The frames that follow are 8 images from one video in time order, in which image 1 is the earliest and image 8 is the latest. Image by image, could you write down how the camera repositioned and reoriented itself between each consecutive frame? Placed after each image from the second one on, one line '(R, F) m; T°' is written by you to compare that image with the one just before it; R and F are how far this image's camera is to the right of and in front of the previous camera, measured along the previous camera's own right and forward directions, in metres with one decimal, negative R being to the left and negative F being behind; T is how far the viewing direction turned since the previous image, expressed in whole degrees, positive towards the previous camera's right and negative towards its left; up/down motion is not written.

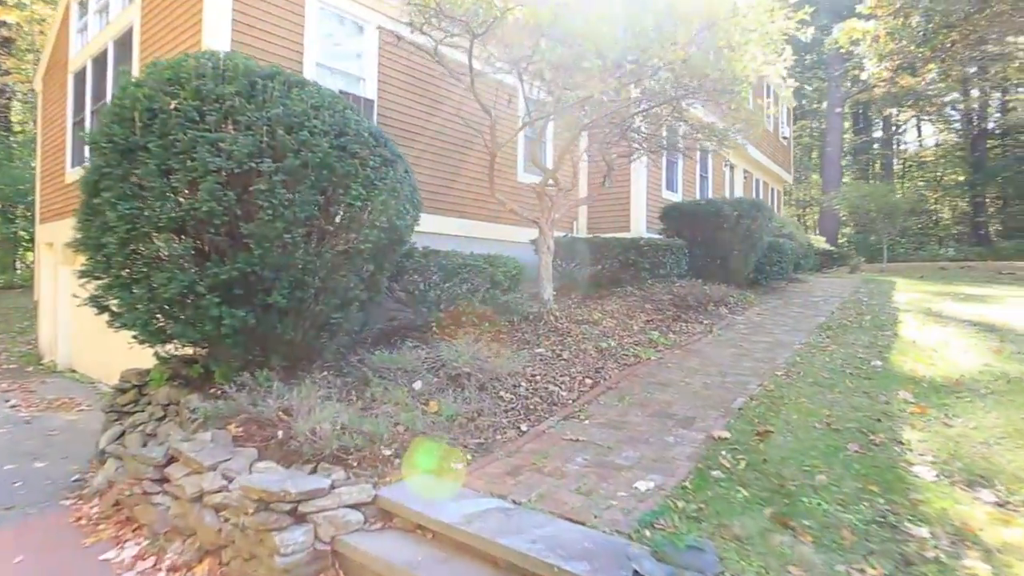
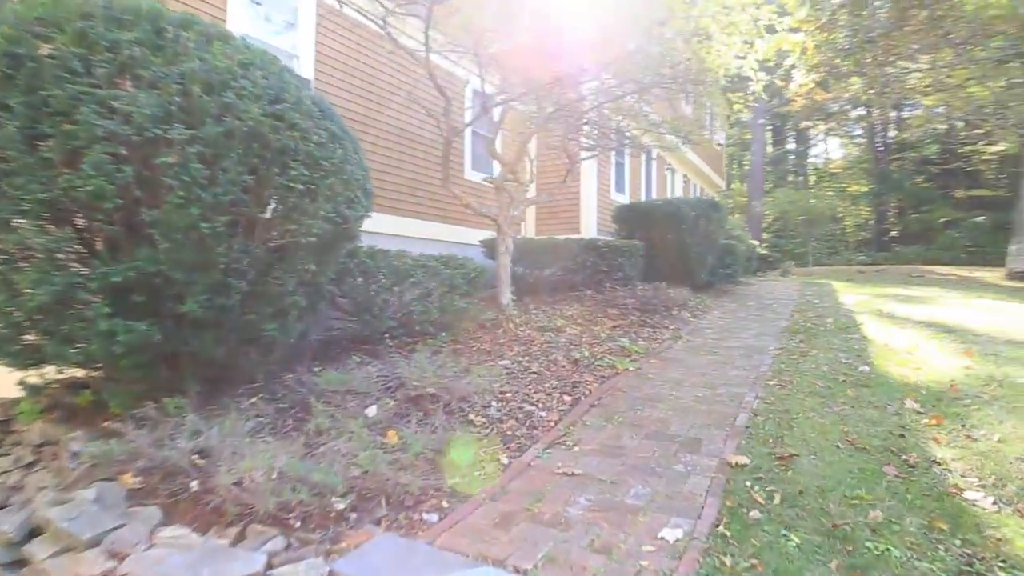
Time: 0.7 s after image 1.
(-0.3, +0.7) m; +7°
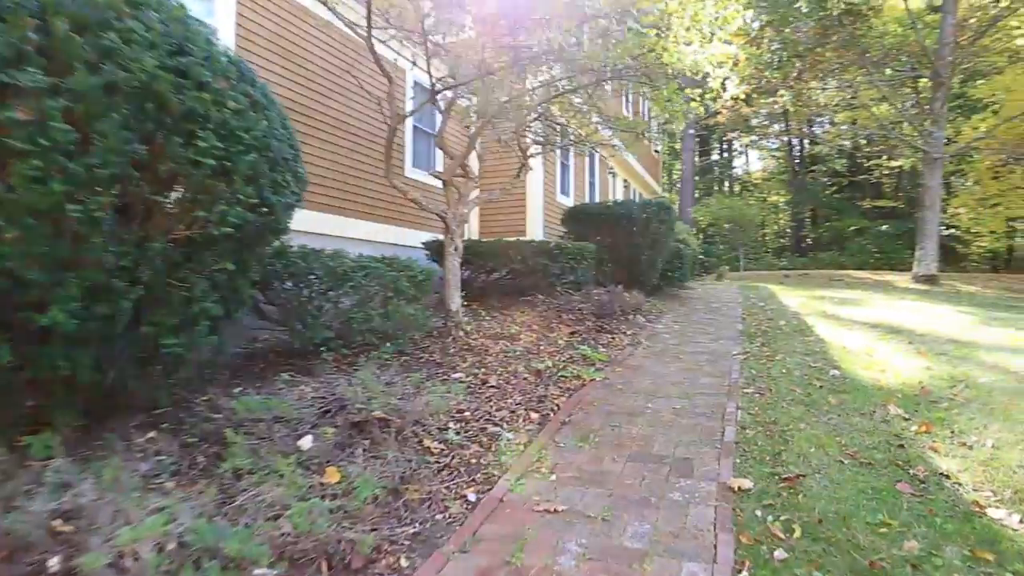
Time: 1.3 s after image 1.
(-0.2, +0.6) m; +7°
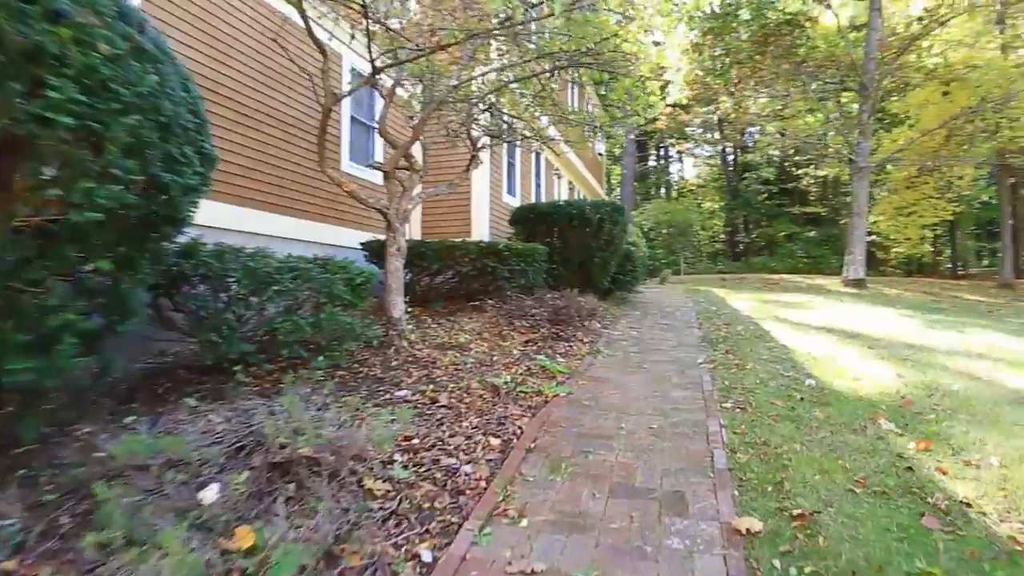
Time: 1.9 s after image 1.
(-0.1, +0.6) m; +6°
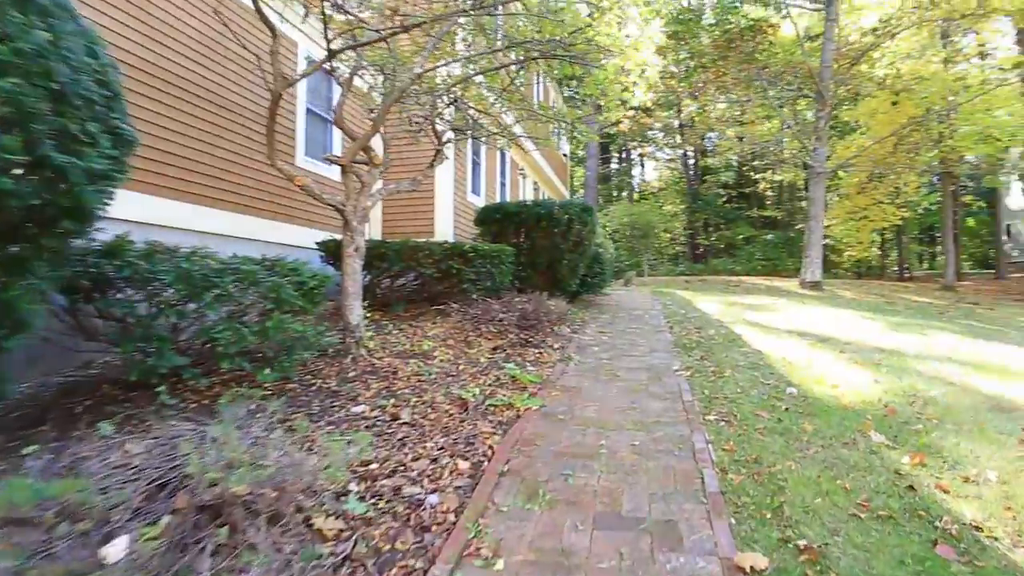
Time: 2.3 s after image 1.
(0.0, +0.3) m; +4°
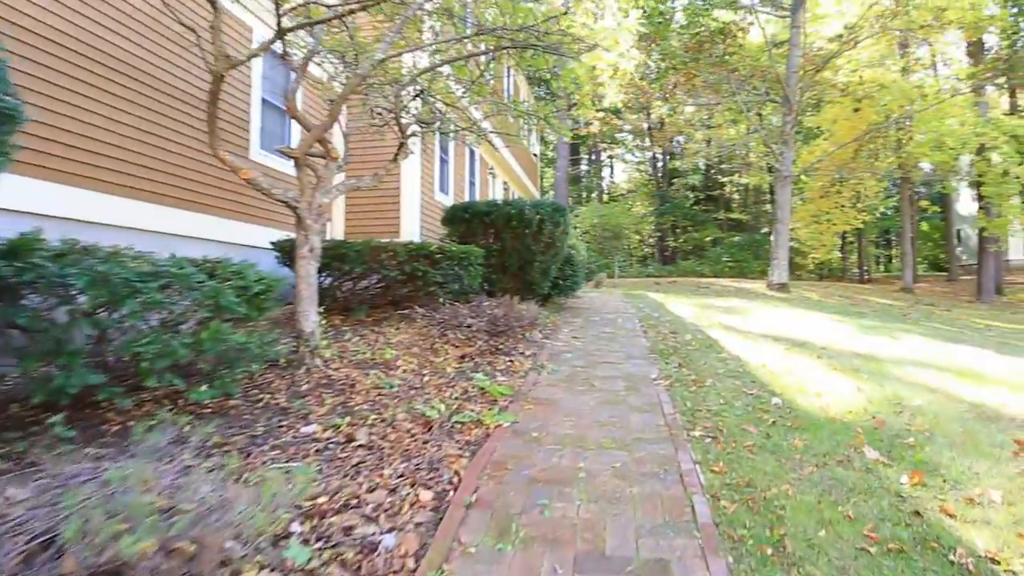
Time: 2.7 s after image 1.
(0.0, +0.3) m; +3°
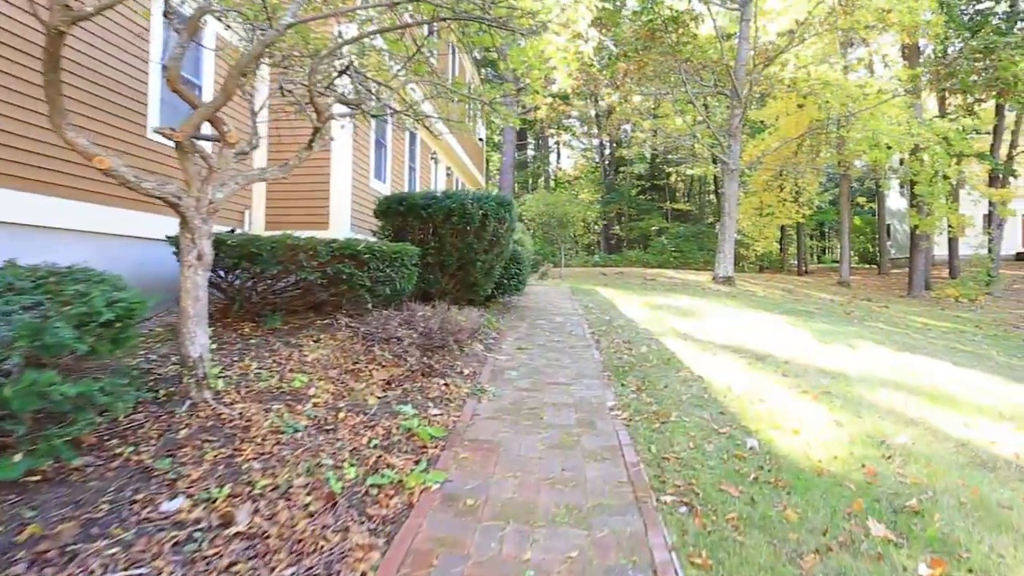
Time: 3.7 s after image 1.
(+0.1, +0.7) m; +5°
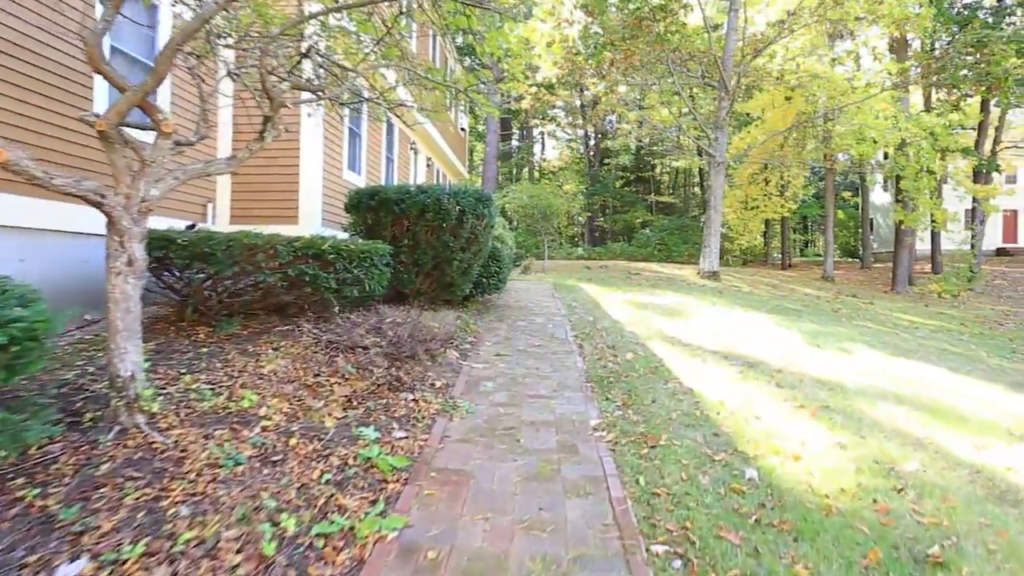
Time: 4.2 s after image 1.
(+0.1, +0.4) m; +2°
